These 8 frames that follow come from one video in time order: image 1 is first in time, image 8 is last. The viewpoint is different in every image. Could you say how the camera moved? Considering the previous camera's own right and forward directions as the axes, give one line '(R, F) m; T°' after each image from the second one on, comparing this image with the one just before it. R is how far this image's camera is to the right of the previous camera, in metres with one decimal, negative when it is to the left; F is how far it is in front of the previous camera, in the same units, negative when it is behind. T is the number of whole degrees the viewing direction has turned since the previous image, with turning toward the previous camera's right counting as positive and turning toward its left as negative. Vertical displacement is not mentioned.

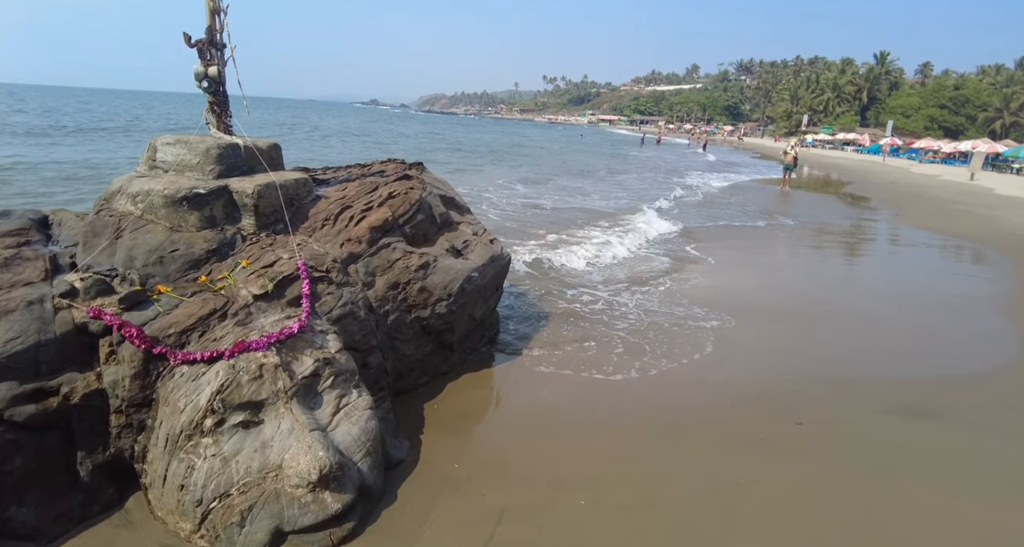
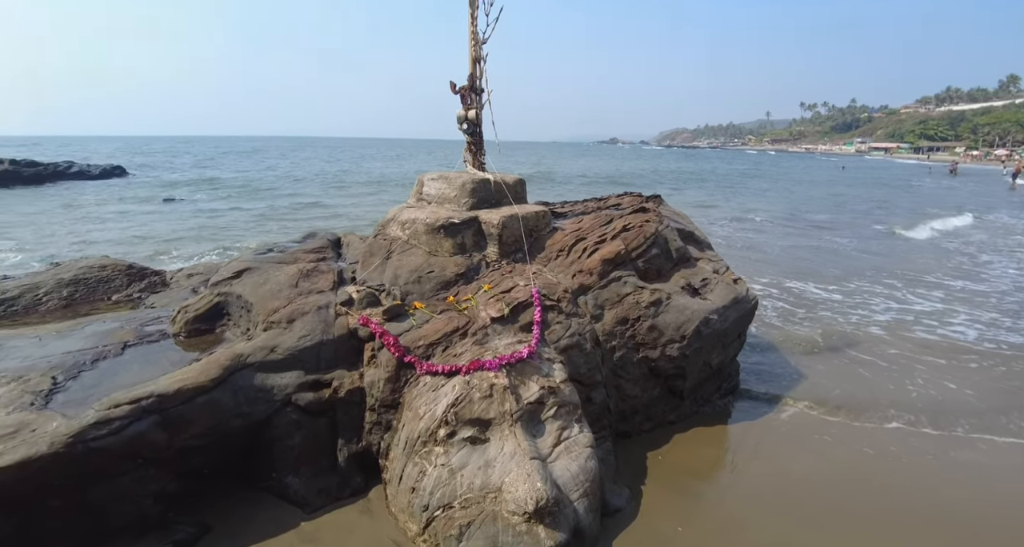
(-0.1, +0.2) m; -24°
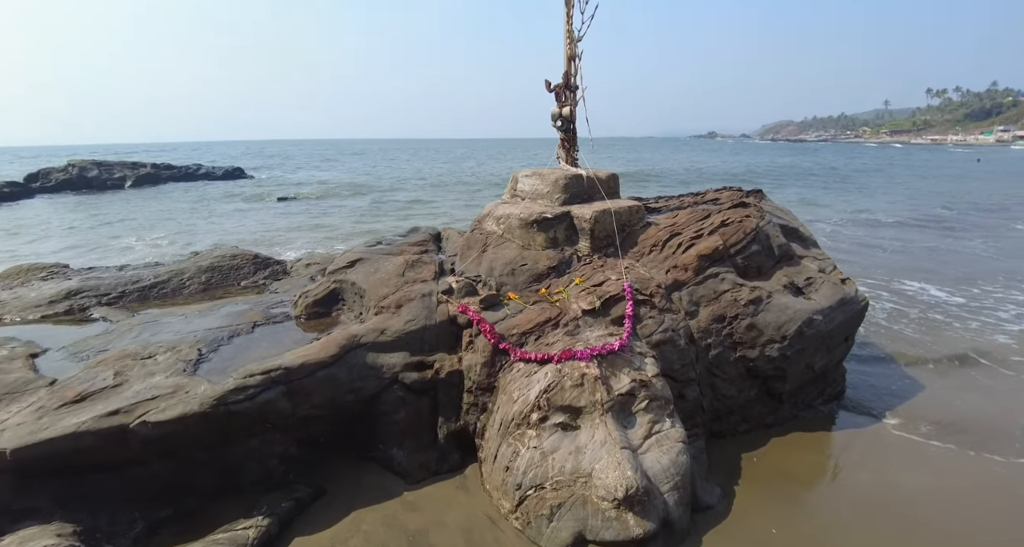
(0.0, -0.1) m; -9°
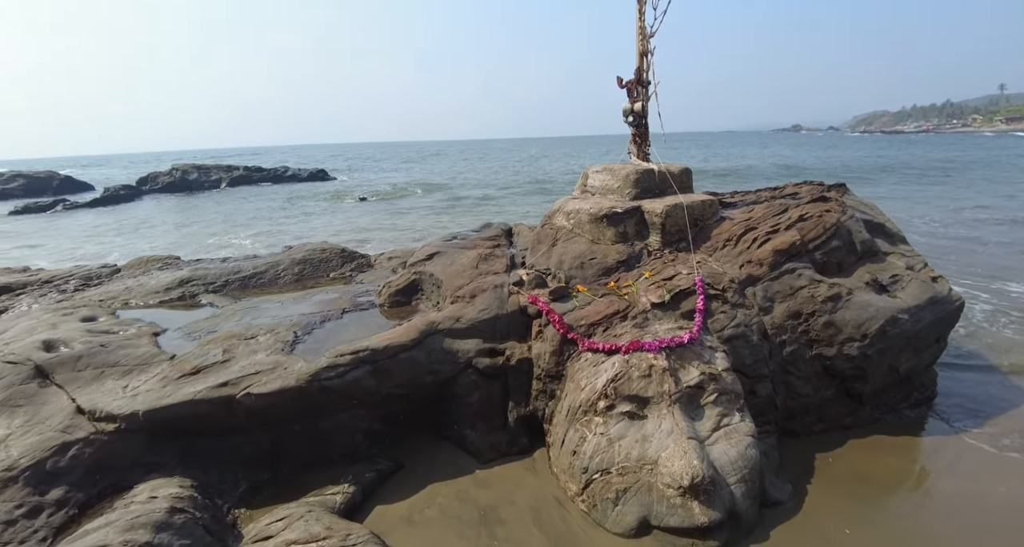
(0.0, -0.2) m; -7°
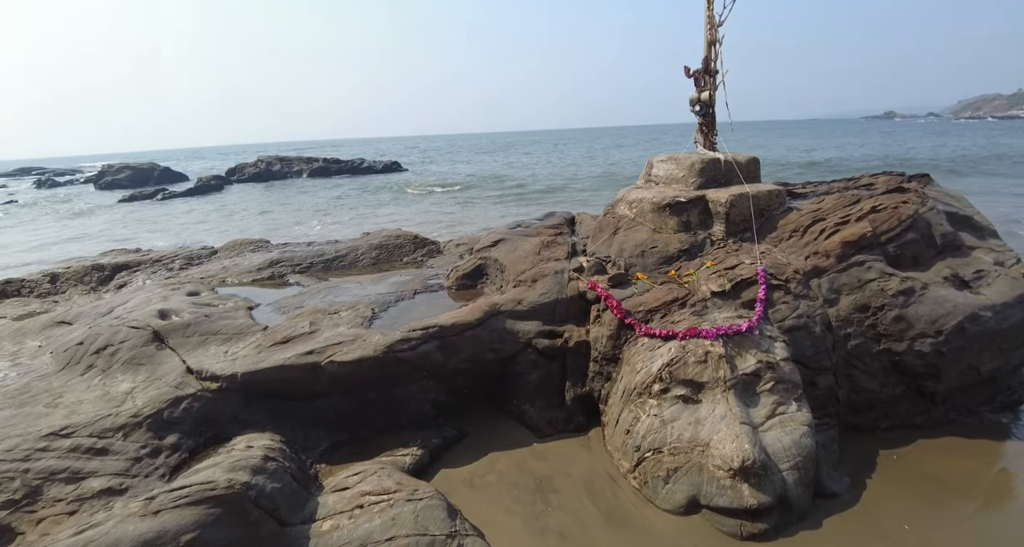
(+0.1, -0.2) m; -7°
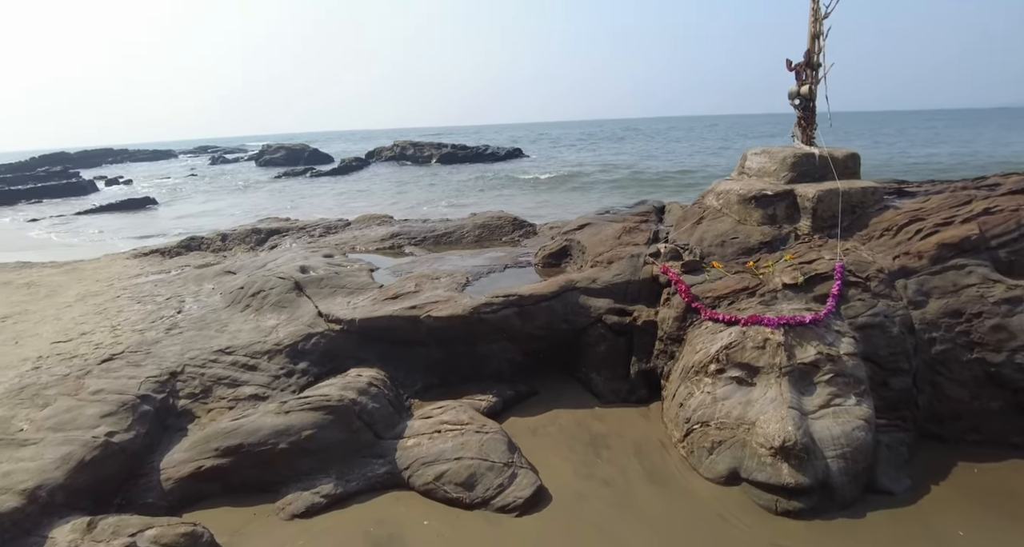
(+0.4, -0.5) m; -12°
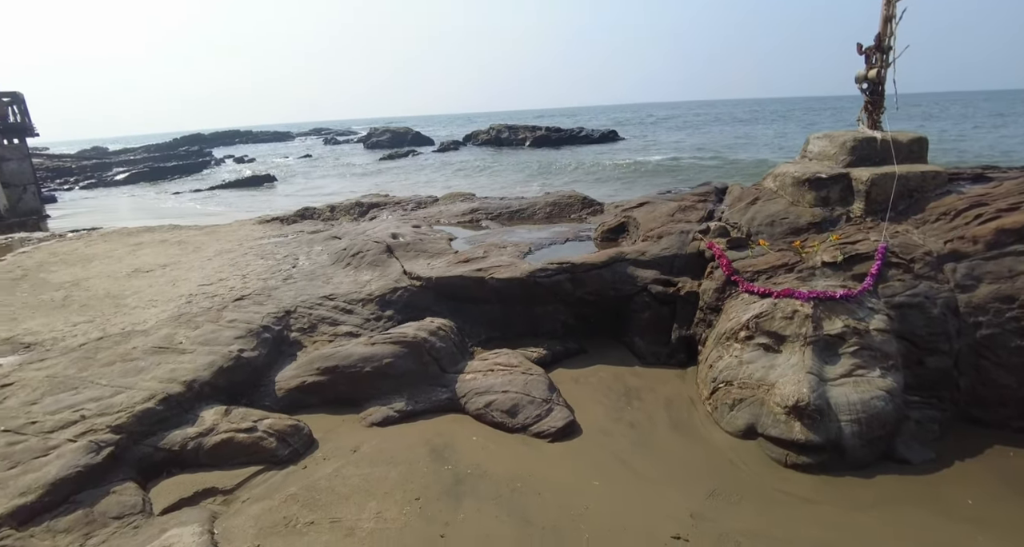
(+0.4, -0.7) m; -9°
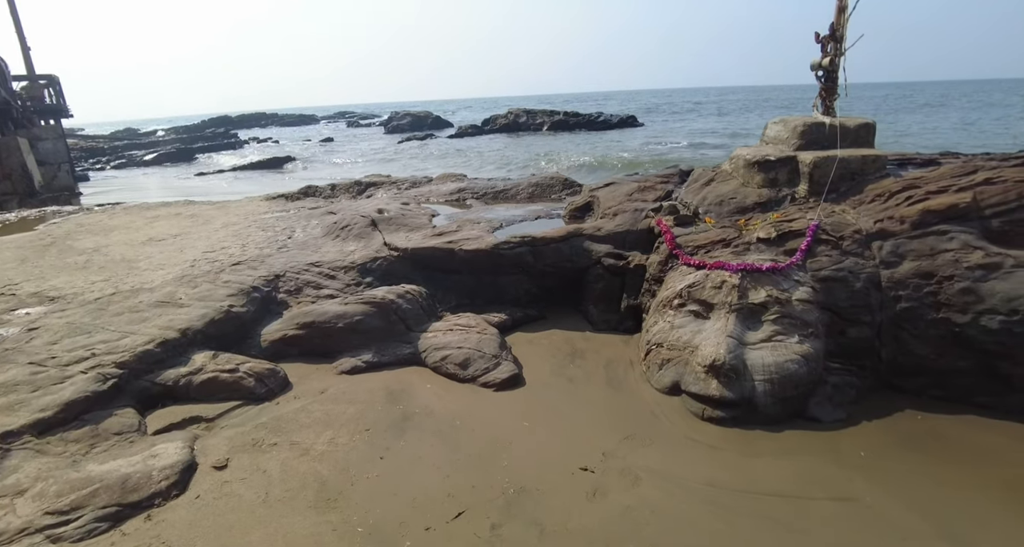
(+0.7, -0.6) m; -2°
